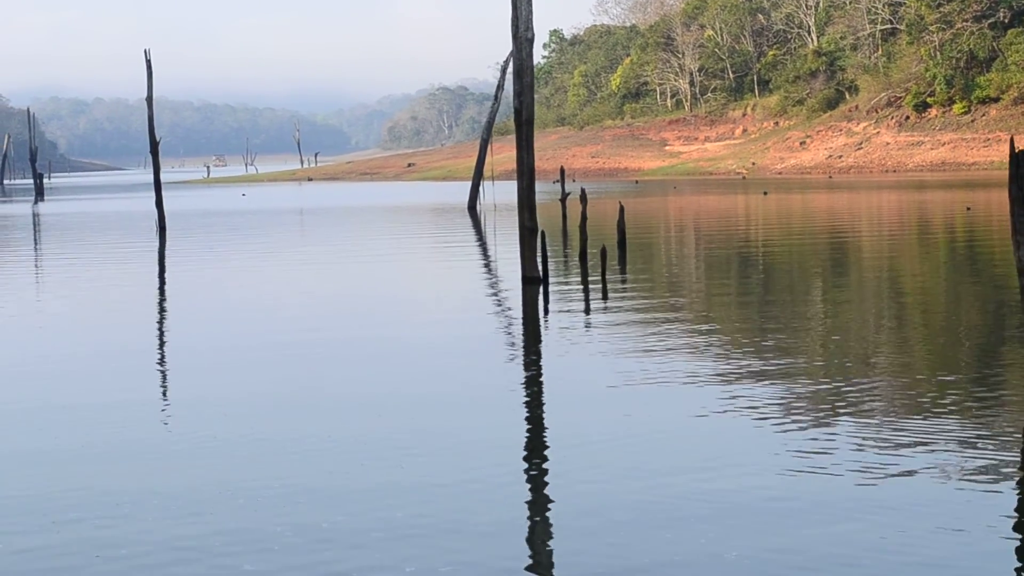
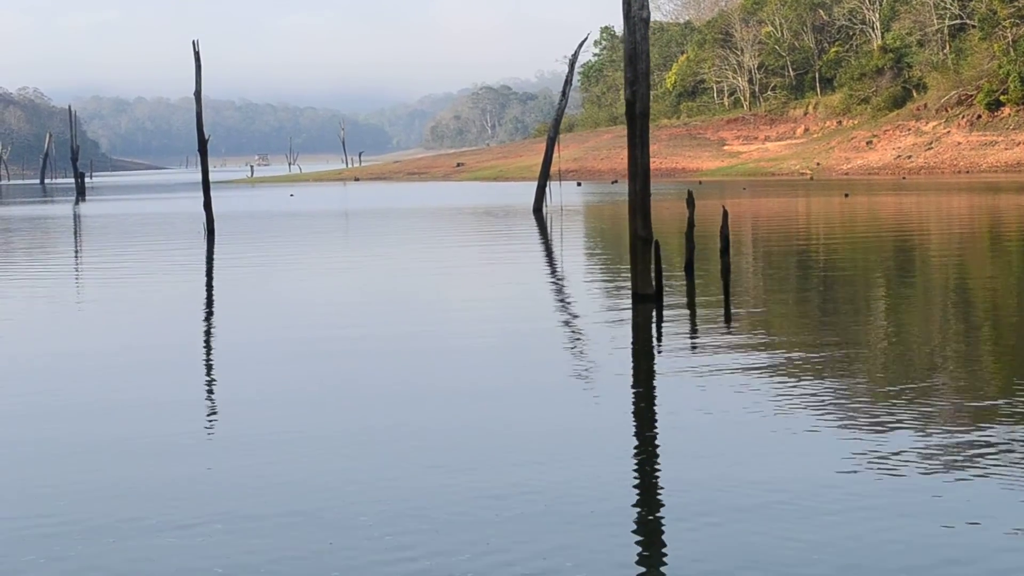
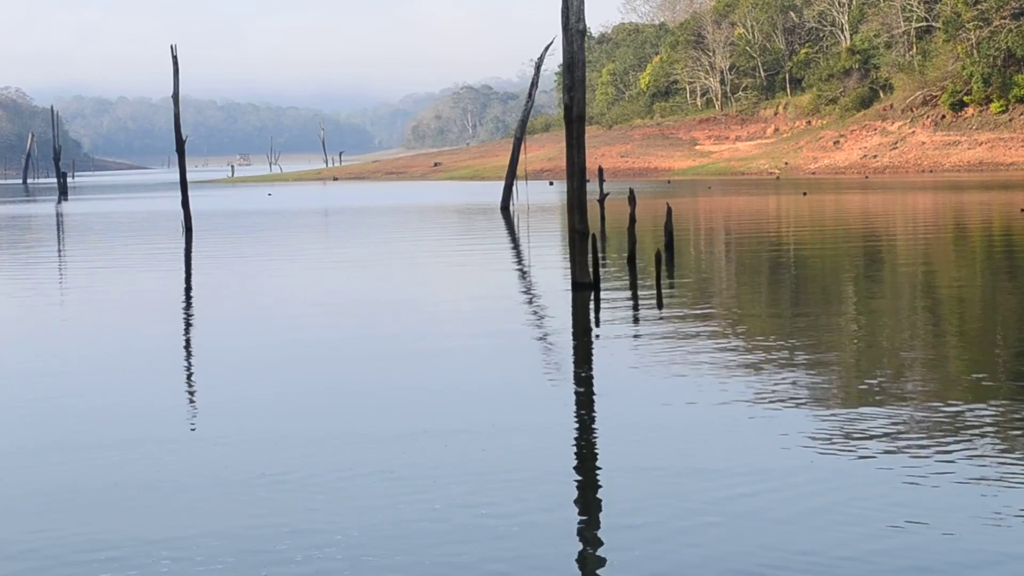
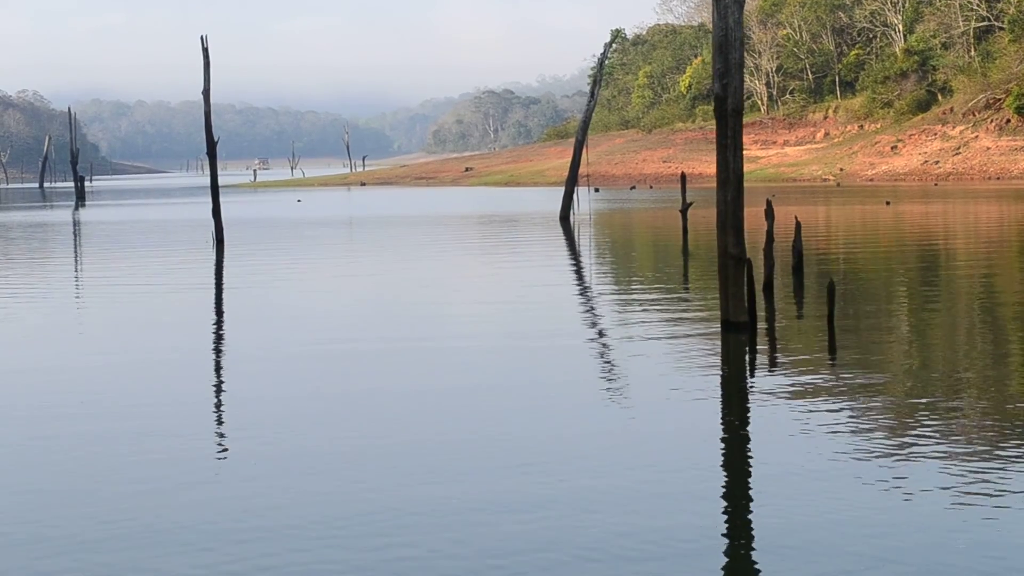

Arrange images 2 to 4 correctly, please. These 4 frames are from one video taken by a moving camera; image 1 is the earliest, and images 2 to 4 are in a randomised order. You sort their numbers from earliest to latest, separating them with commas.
3, 2, 4
